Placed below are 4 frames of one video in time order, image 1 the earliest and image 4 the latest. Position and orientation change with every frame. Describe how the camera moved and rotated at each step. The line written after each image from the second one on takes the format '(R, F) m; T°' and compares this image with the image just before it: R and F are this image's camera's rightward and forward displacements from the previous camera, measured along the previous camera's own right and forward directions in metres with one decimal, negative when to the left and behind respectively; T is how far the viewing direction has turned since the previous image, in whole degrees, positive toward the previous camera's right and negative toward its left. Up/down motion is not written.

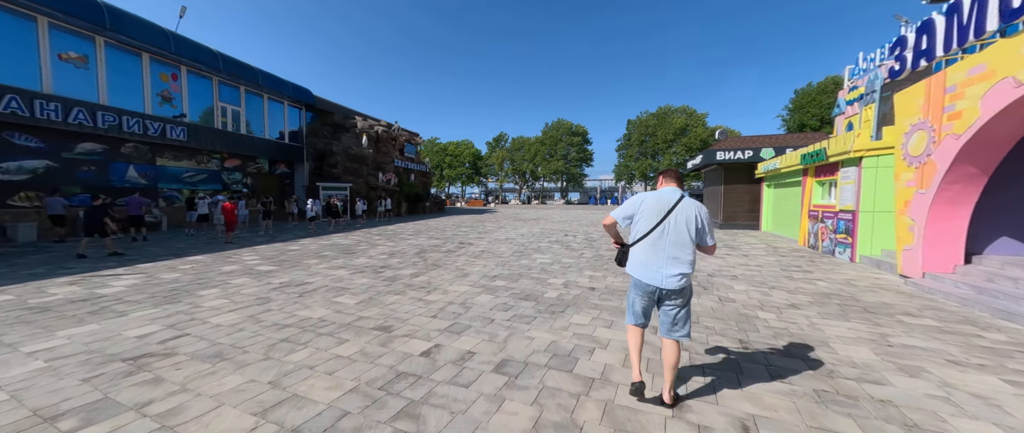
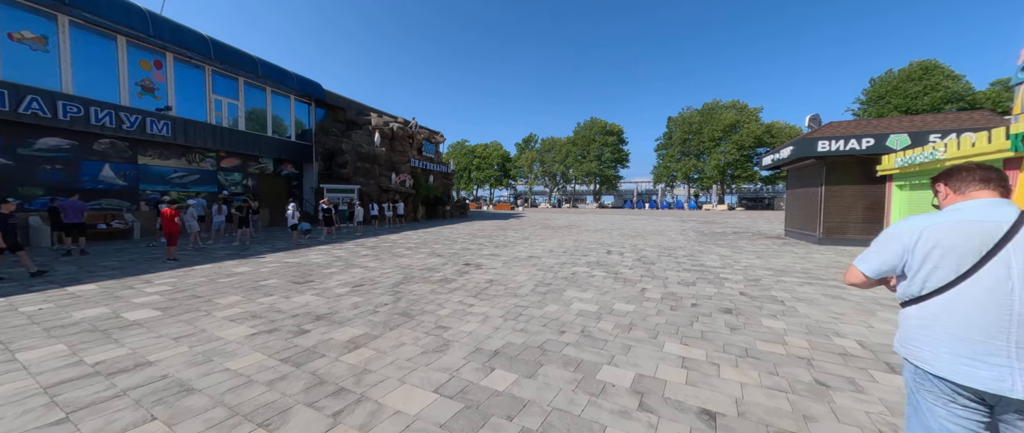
(+0.1, +3.2) m; -5°
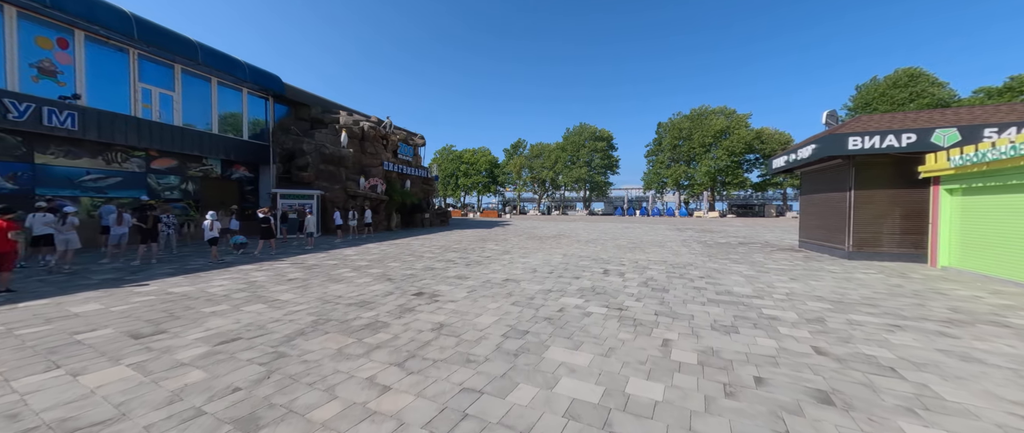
(+0.4, +2.1) m; +2°
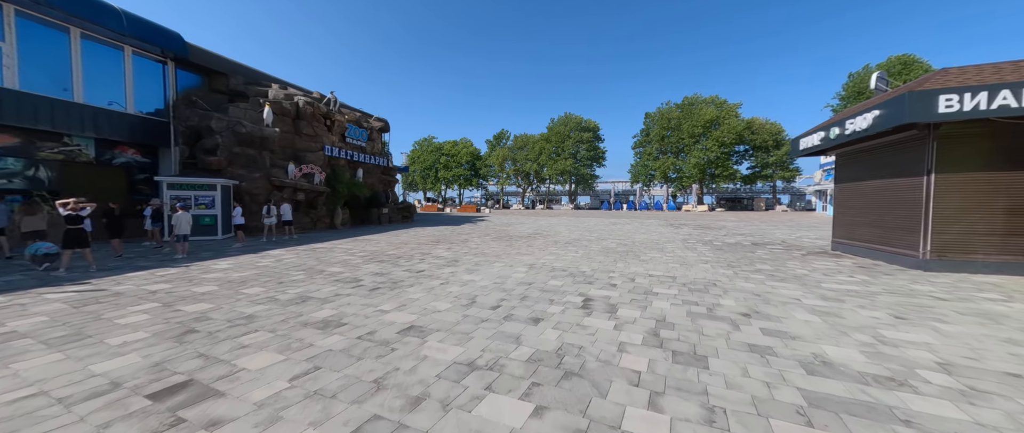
(+1.0, +3.4) m; +2°
